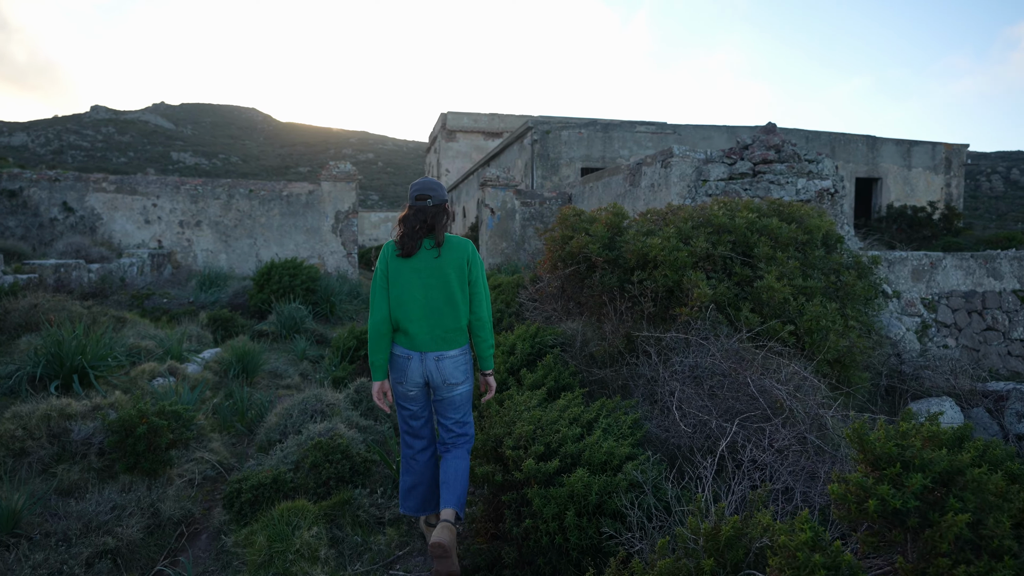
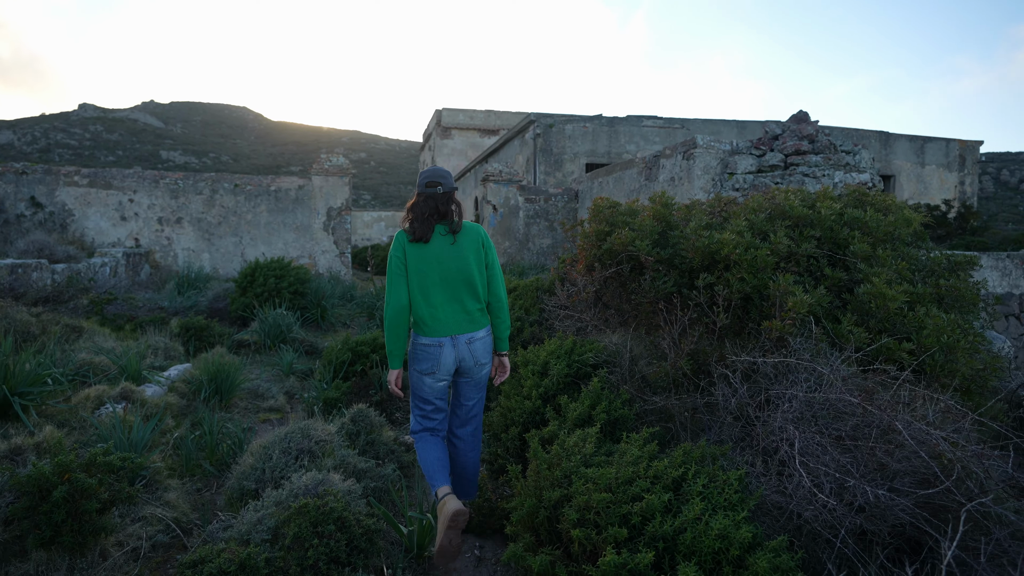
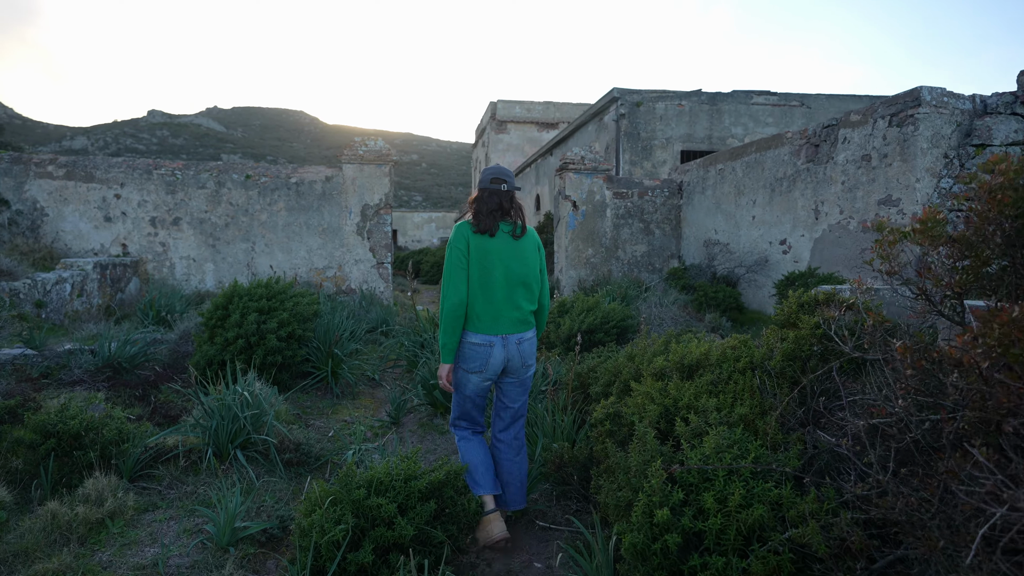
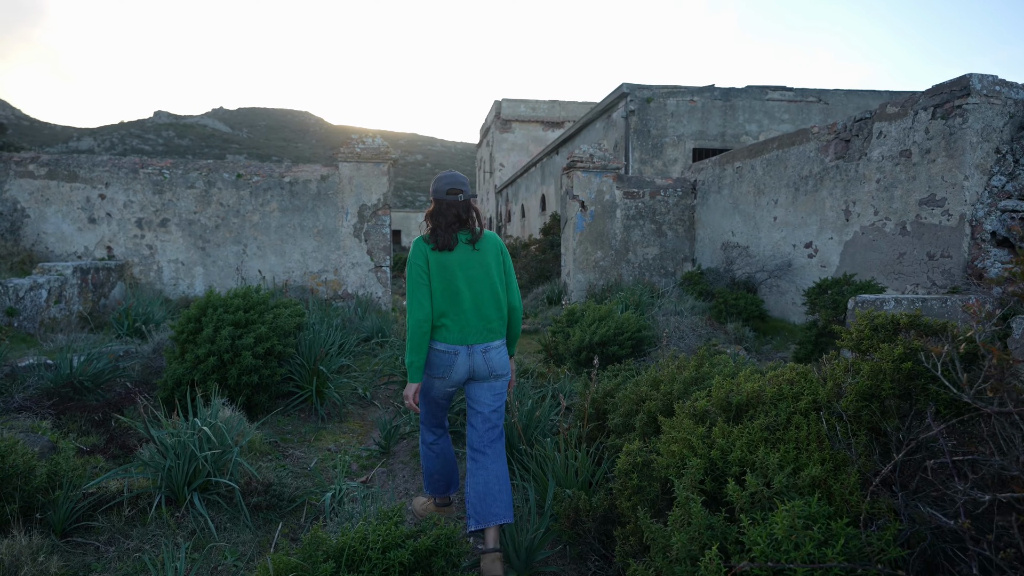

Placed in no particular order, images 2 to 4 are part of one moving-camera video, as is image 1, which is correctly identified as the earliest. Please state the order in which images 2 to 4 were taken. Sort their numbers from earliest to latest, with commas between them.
2, 3, 4
